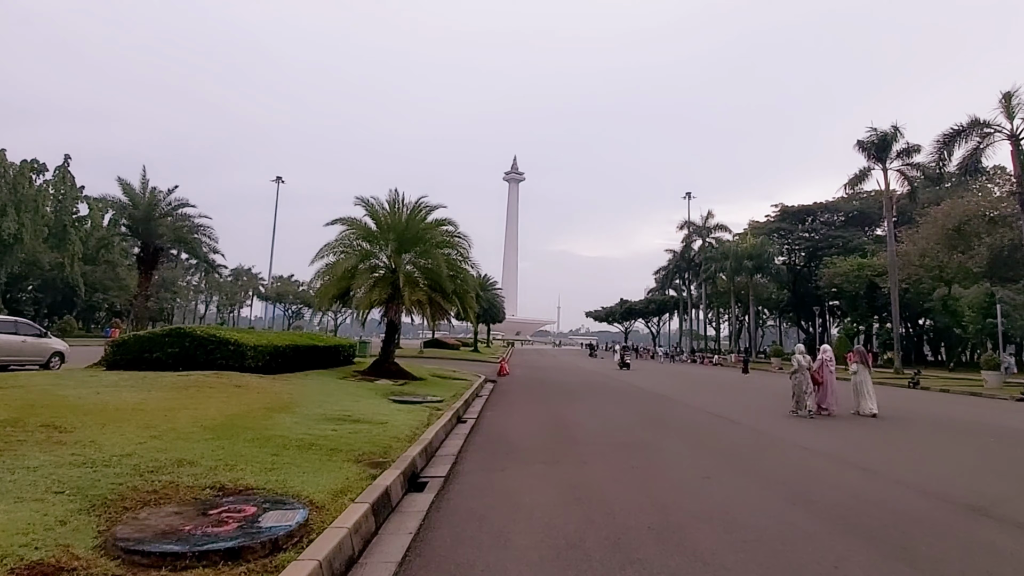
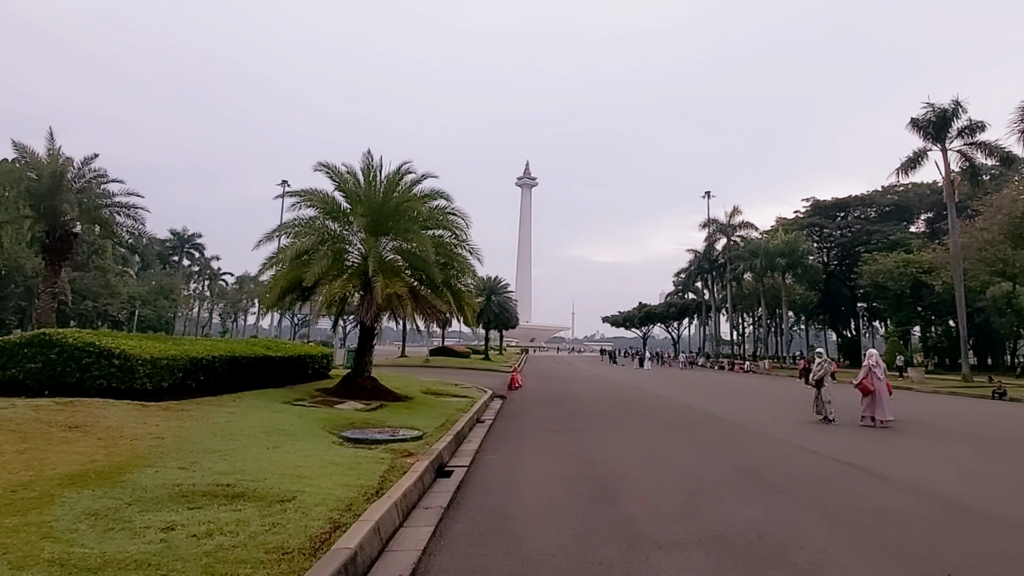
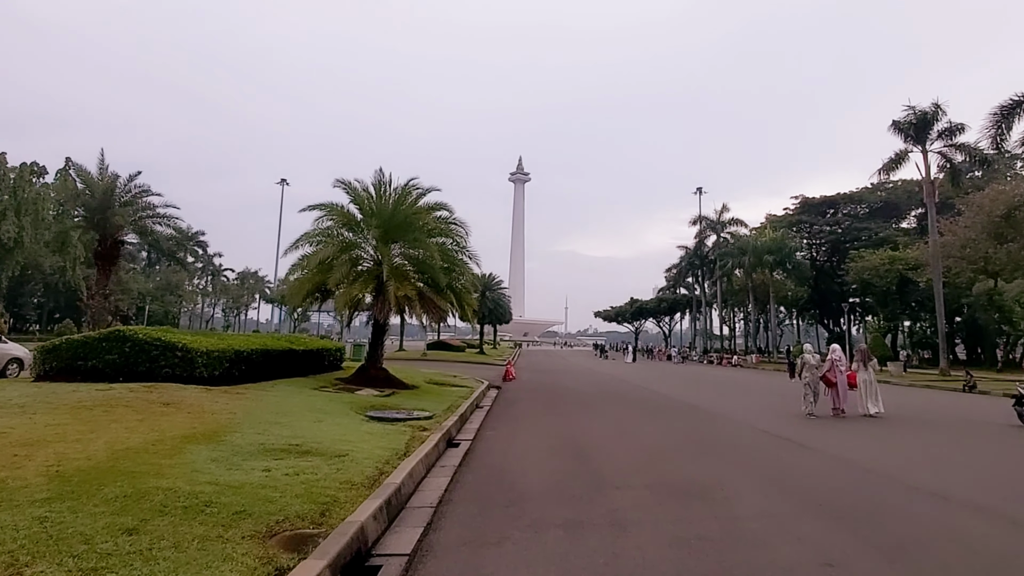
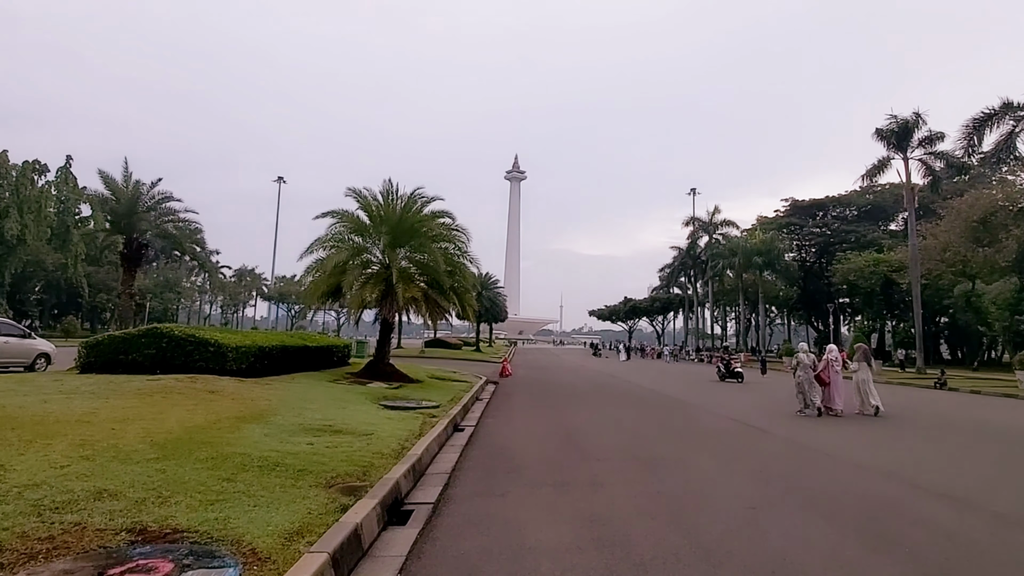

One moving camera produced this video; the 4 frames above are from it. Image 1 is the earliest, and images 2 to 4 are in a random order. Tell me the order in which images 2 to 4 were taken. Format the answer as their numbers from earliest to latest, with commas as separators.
4, 3, 2
